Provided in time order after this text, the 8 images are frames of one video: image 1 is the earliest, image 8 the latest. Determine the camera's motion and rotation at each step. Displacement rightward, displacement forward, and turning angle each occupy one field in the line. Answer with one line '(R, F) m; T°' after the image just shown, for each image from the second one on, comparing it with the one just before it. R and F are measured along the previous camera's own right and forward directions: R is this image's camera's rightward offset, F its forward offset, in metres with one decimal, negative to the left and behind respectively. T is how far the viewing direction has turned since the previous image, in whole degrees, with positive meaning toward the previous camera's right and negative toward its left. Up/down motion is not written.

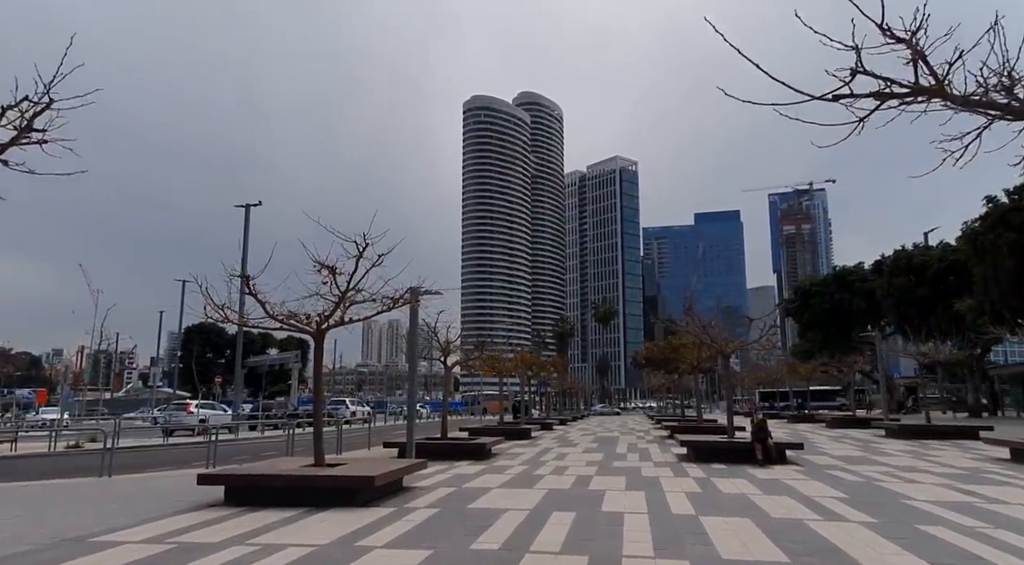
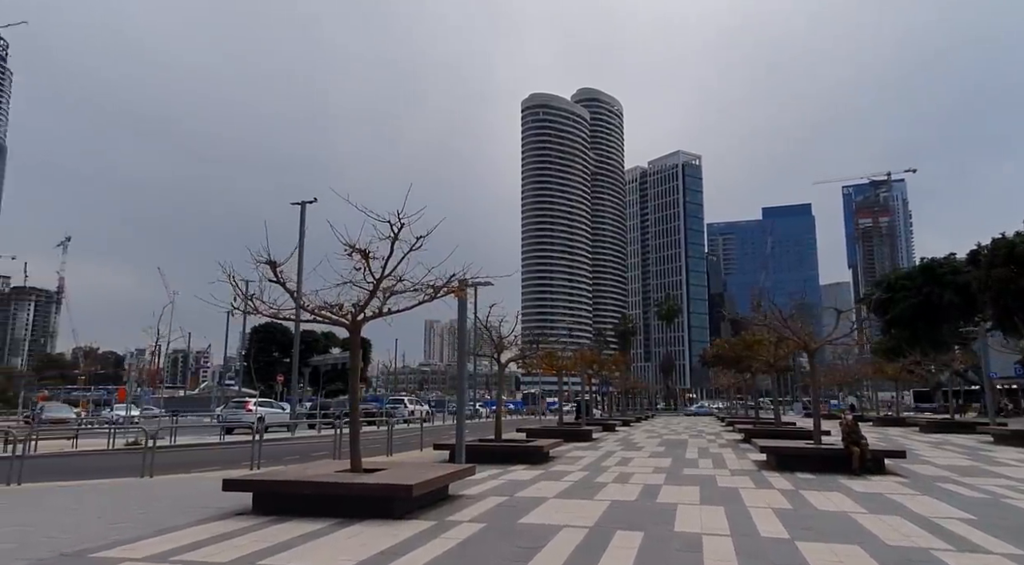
(+0.1, +1.2) m; -5°
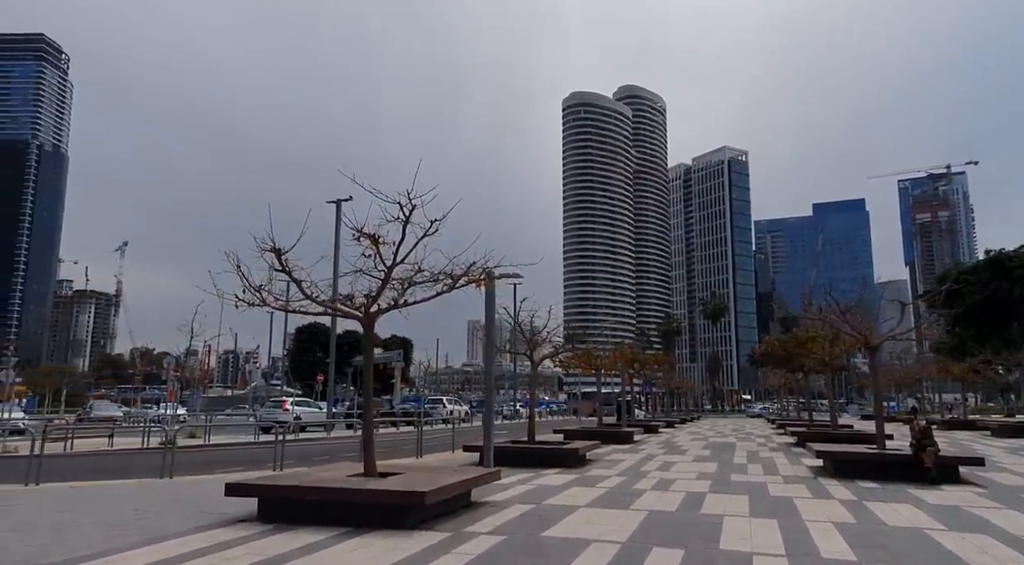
(+0.2, +0.9) m; -4°
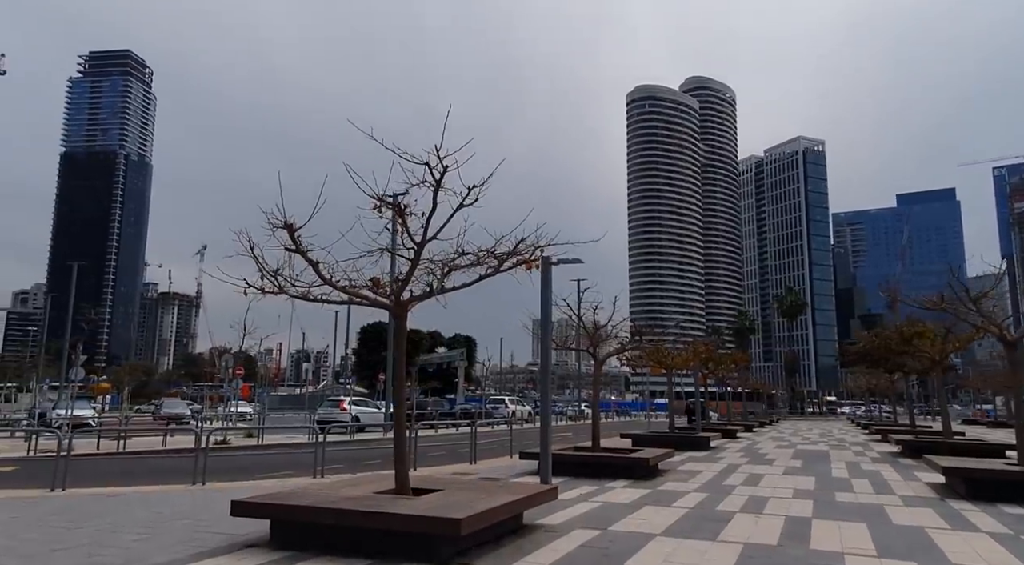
(+0.1, +1.5) m; -5°
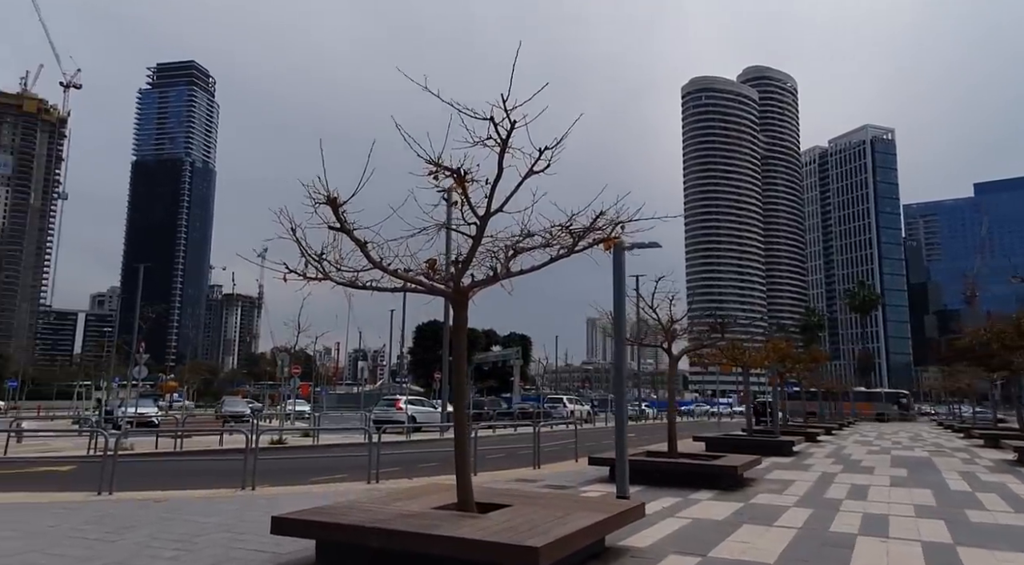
(-0.2, +1.1) m; -4°
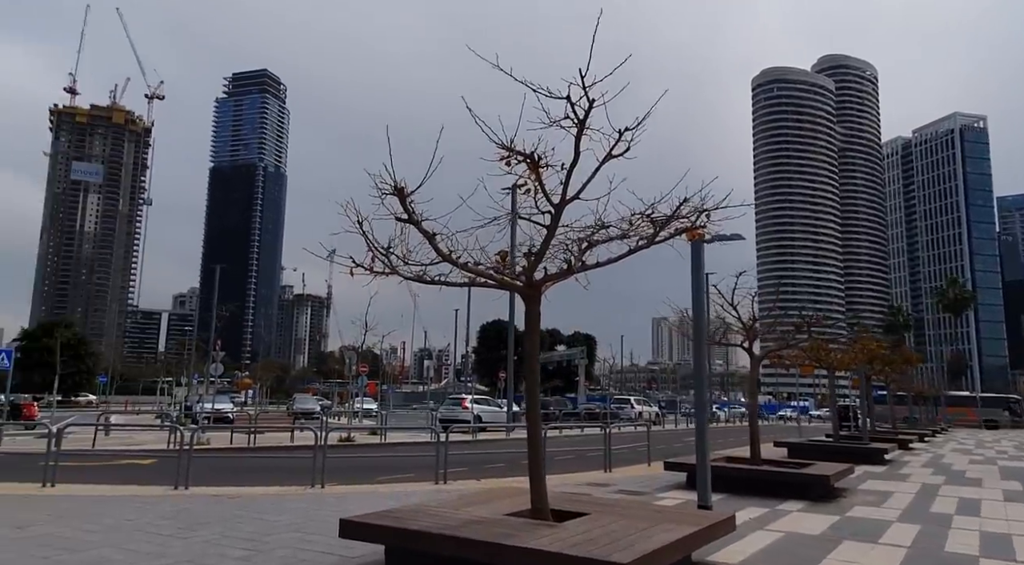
(-0.1, +0.4) m; -5°
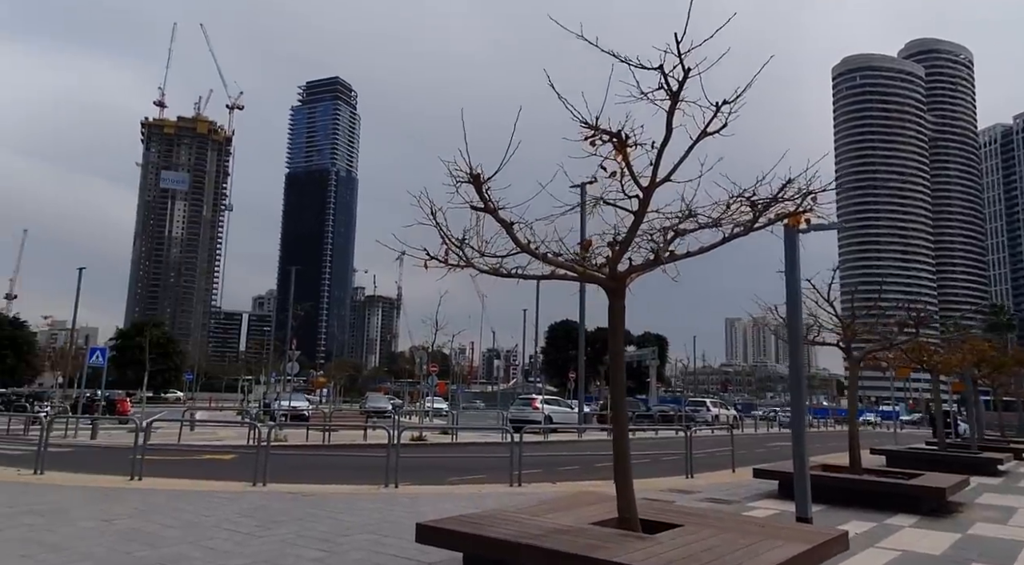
(-0.1, +0.4) m; -6°
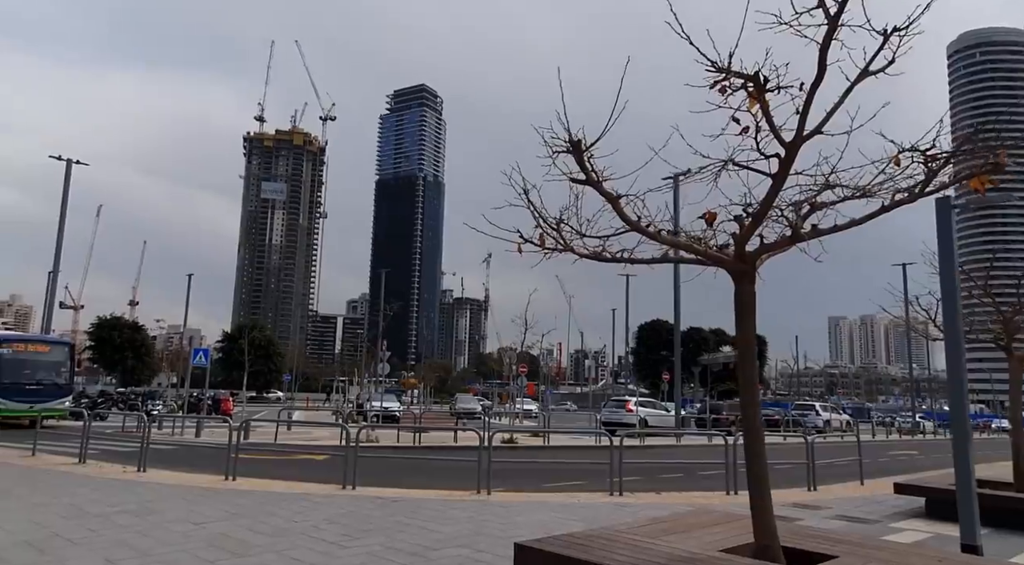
(-0.2, +0.8) m; -7°
